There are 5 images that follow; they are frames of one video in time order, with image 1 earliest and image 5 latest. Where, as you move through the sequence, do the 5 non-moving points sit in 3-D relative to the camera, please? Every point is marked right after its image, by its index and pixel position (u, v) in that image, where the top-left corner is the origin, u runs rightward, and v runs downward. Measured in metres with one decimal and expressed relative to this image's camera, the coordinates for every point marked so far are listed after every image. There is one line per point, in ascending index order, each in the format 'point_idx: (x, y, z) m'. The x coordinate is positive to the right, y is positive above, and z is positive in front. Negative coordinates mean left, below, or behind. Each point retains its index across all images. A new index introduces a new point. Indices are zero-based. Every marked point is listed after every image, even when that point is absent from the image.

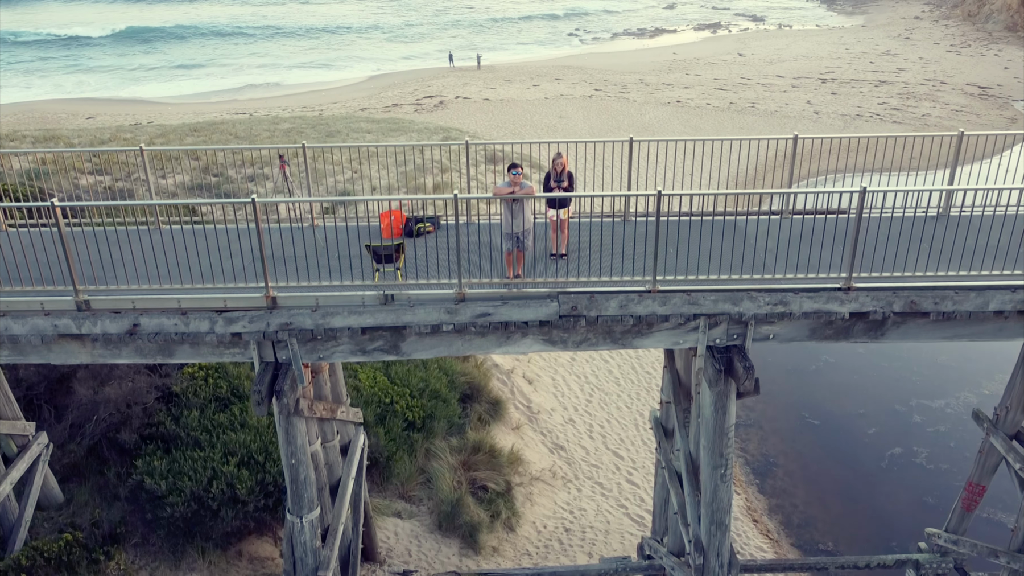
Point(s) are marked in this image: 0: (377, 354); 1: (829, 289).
0: (-1.1, -0.5, +6.6) m
1: (+2.5, 0.0, +6.4) m
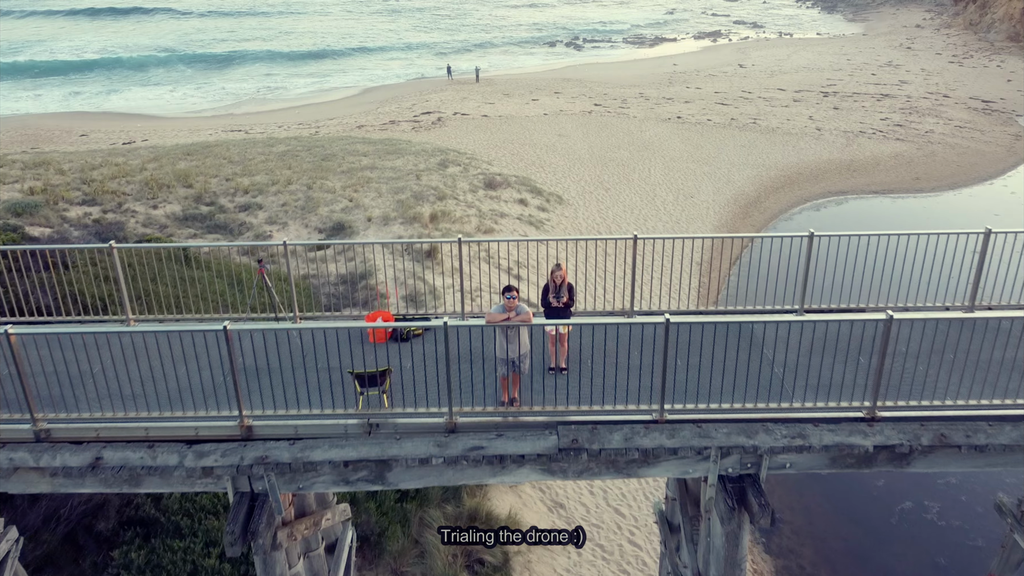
0: (-1.2, -1.5, +6.1) m
1: (+2.5, -1.0, +5.9) m
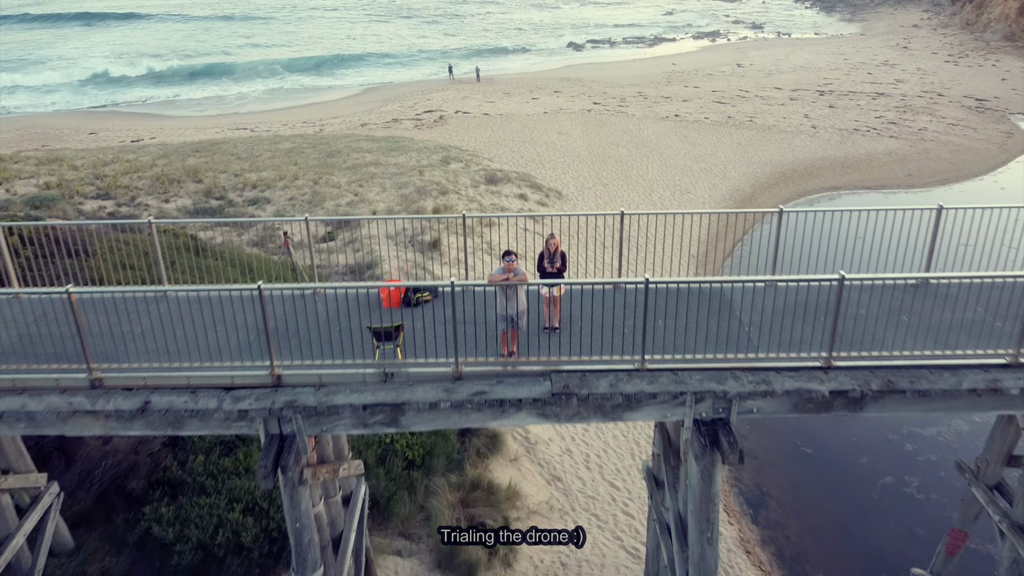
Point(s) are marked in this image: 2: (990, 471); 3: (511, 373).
0: (-1.2, -1.2, +6.9) m
1: (+2.5, -0.7, +6.7) m
2: (+5.6, -2.1, +9.3) m
3: (0.0, -0.7, +6.7) m
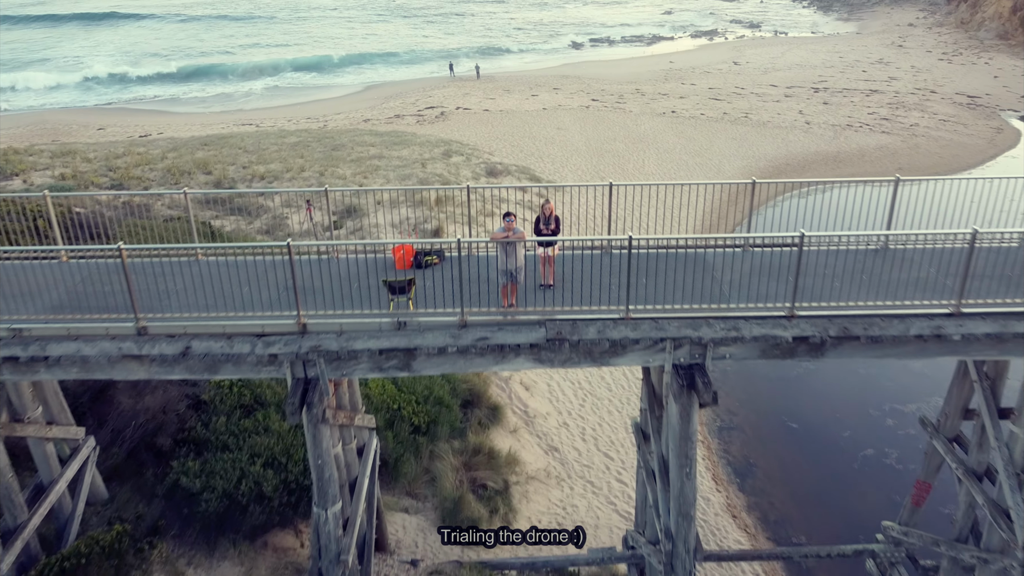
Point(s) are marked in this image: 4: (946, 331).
0: (-1.2, -0.8, +7.8) m
1: (+2.5, -0.3, +7.5) m
2: (+5.6, -1.7, +10.1) m
3: (0.0, -0.3, +7.6) m
4: (+4.1, -0.4, +7.4) m
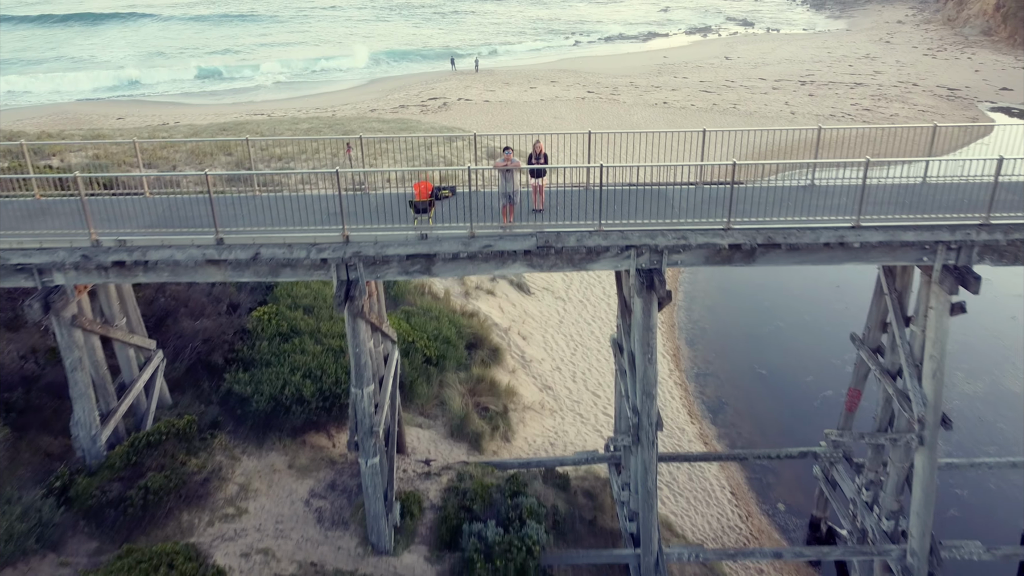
0: (-1.2, +0.2, +9.9) m
1: (+2.5, +0.7, +9.7) m
2: (+5.6, -0.7, +12.3) m
3: (0.0, +0.7, +9.7) m
4: (+4.1, +0.6, +9.6) m
